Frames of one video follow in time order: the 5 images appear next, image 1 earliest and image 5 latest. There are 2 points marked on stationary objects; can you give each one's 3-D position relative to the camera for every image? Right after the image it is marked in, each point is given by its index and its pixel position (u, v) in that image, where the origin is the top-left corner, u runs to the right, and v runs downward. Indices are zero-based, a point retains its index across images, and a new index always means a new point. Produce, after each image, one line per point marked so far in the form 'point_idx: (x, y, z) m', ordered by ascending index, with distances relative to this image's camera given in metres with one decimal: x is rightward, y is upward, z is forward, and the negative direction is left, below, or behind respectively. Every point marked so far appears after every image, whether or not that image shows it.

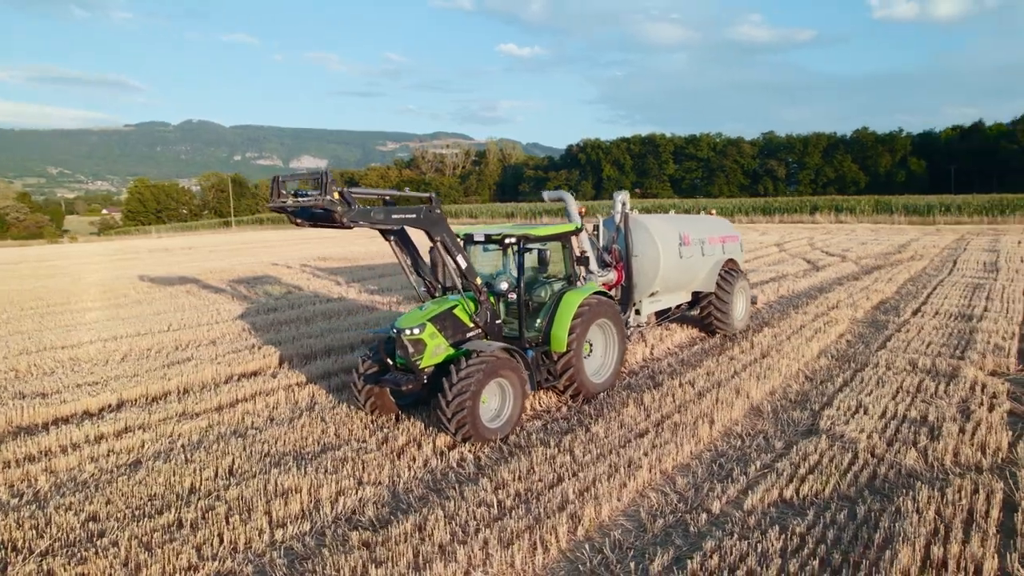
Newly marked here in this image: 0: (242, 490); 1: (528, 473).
0: (-2.0, -1.5, +5.1) m
1: (+0.1, -1.5, +5.2) m
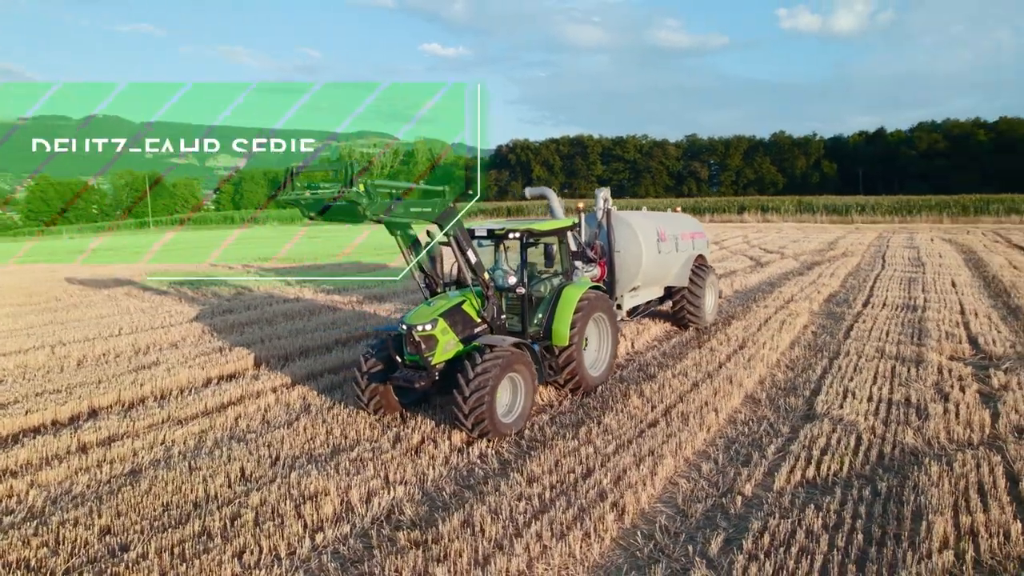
0: (-1.8, -1.5, +4.8) m
1: (+0.4, -1.4, +5.2) m
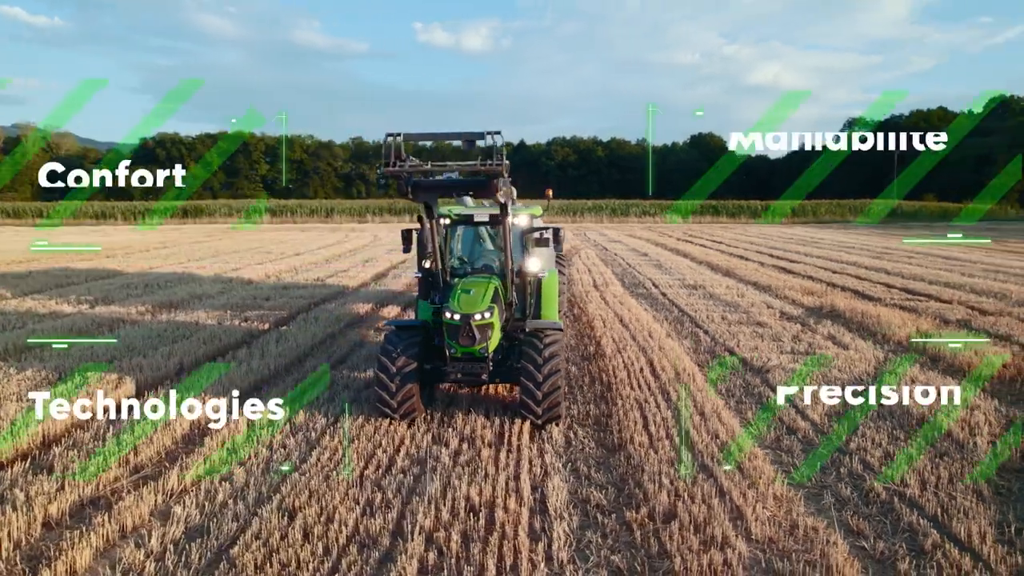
0: (-0.5, -1.4, +4.2) m
1: (+1.2, -1.2, +5.5) m
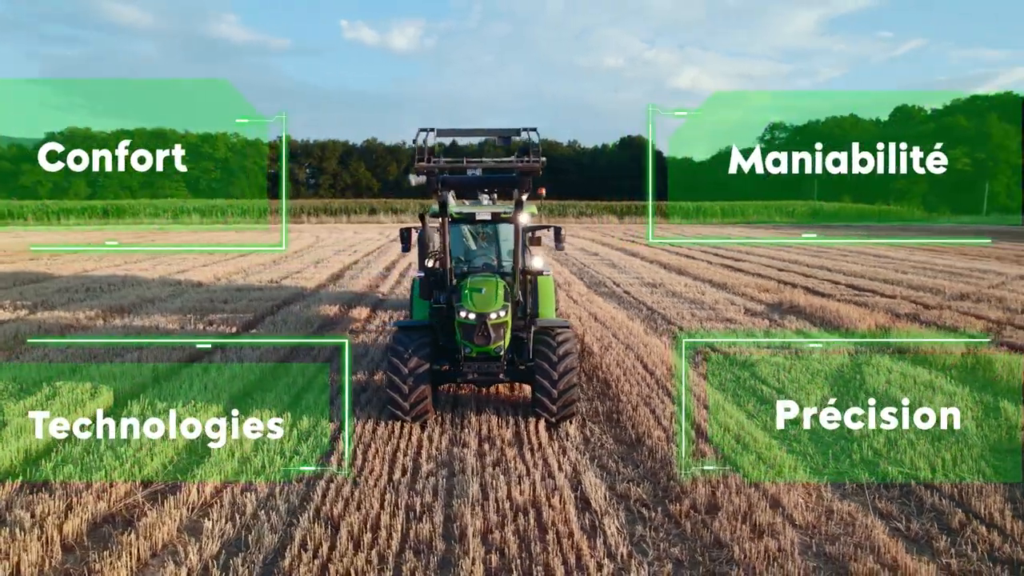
0: (-0.2, -1.4, +4.1) m
1: (+1.3, -1.2, +5.6) m
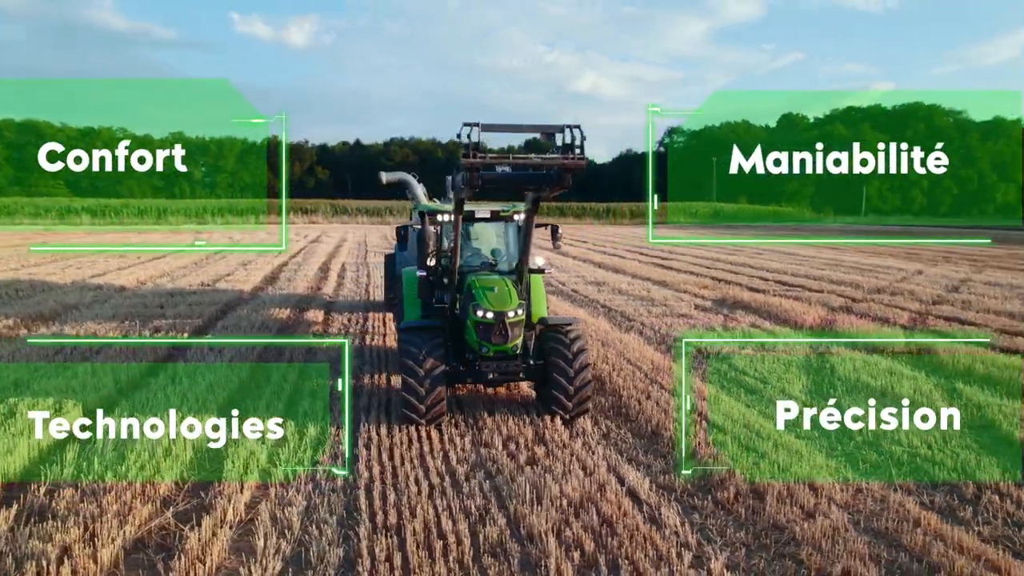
0: (+0.2, -1.4, +4.0) m
1: (+1.4, -1.2, +5.8) m
